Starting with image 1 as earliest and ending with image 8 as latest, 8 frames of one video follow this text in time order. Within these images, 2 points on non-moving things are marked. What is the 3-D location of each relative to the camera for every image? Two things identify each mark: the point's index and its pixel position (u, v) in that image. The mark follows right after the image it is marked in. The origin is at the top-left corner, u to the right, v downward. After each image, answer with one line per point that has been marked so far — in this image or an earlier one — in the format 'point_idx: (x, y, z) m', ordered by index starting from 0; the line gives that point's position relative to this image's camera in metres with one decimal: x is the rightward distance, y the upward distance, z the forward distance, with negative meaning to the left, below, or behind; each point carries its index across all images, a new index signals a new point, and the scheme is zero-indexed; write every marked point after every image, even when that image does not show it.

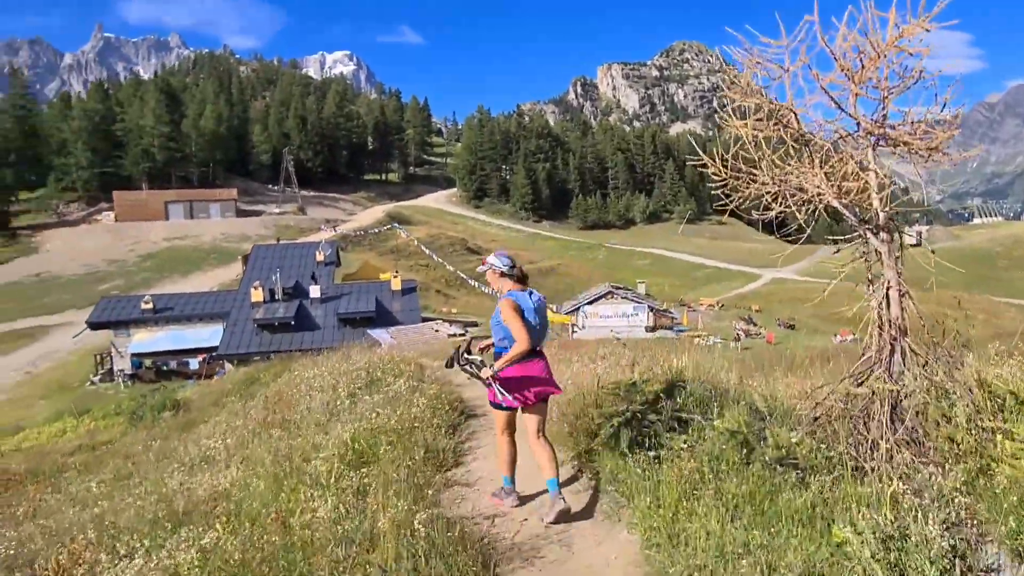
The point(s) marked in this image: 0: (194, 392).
0: (-7.6, -2.5, +17.2) m
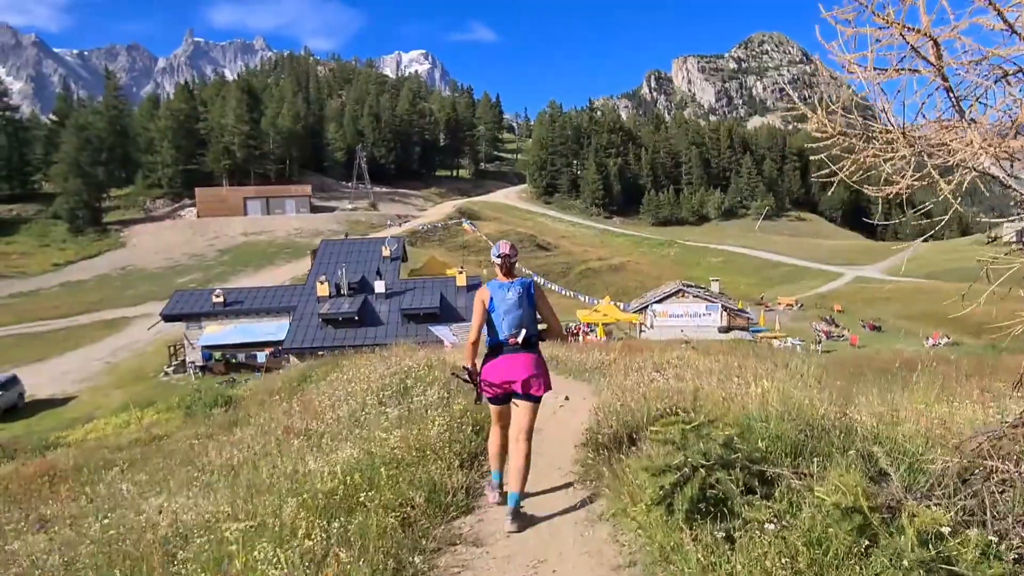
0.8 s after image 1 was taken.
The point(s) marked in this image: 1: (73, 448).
0: (-6.2, -2.4, +17.0) m
1: (-9.6, -3.5, +15.7) m
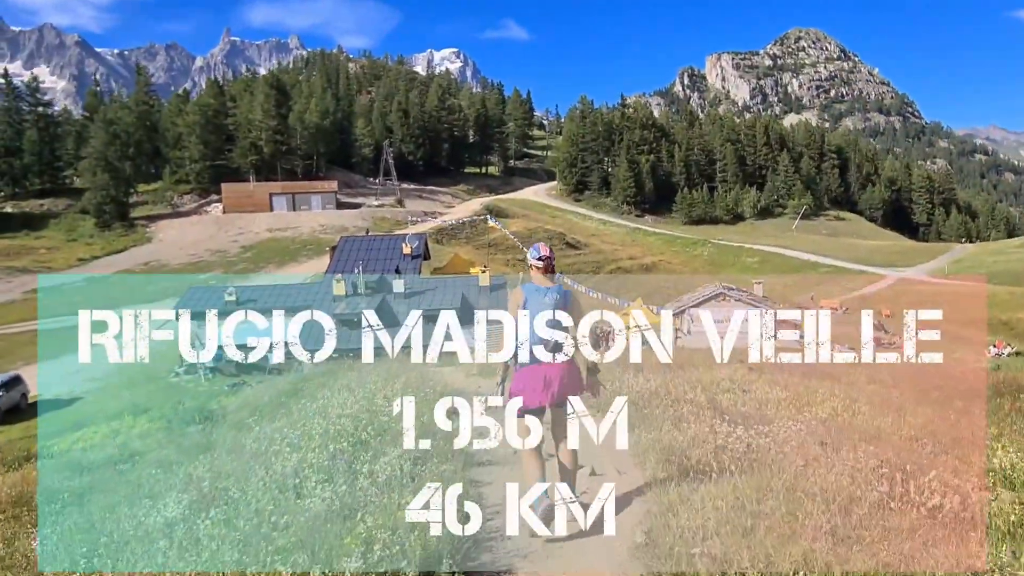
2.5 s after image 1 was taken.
0: (-5.8, -2.4, +15.3) m
1: (-9.2, -3.5, +14.1) m
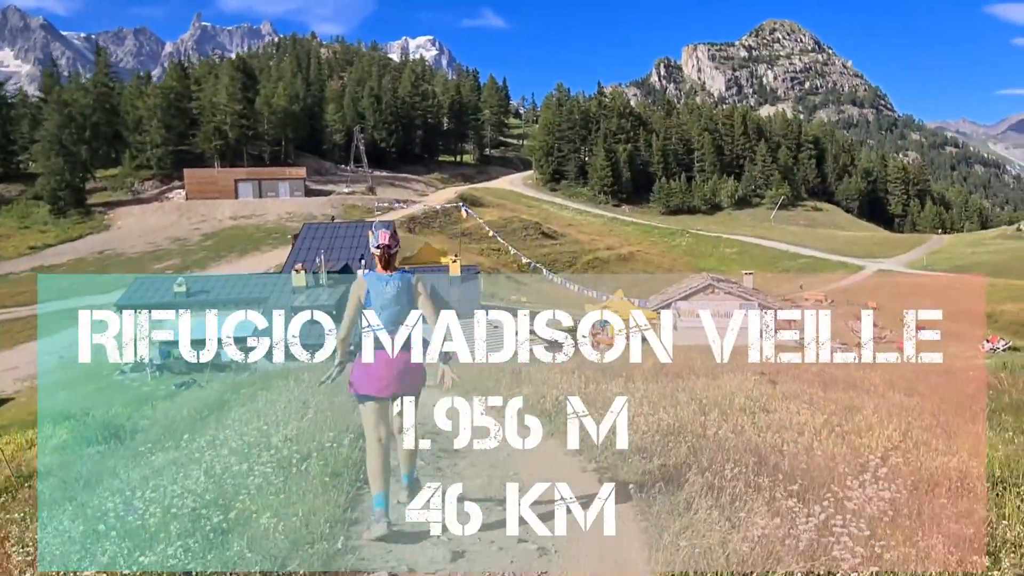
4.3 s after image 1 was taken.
0: (-6.4, -2.2, +13.2) m
1: (-9.7, -3.3, +12.0) m
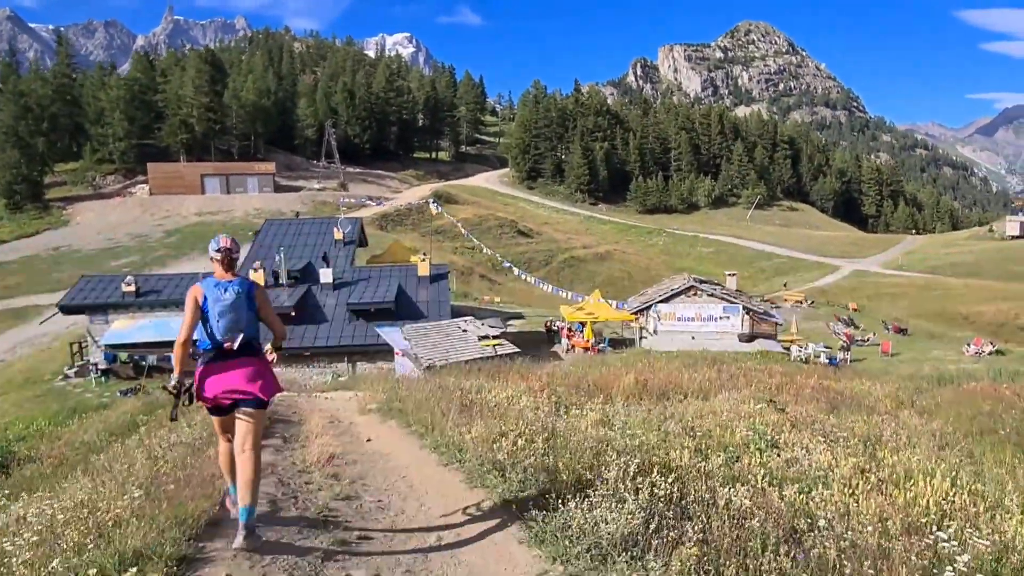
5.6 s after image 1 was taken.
0: (-6.9, -2.2, +11.6) m
1: (-10.3, -3.4, +10.3) m
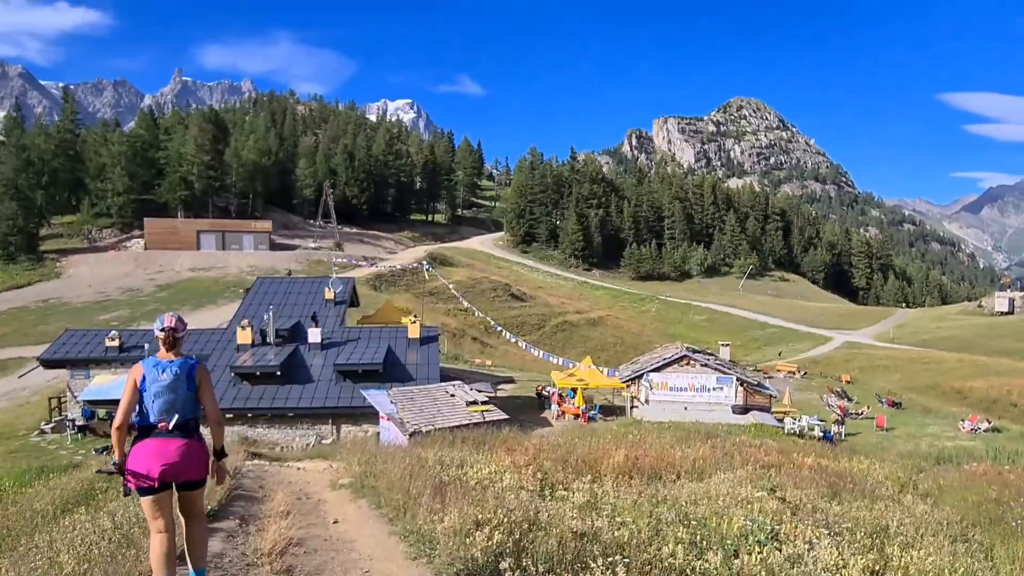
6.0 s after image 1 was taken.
0: (-7.2, -3.1, +11.1) m
1: (-10.5, -4.0, +9.6) m
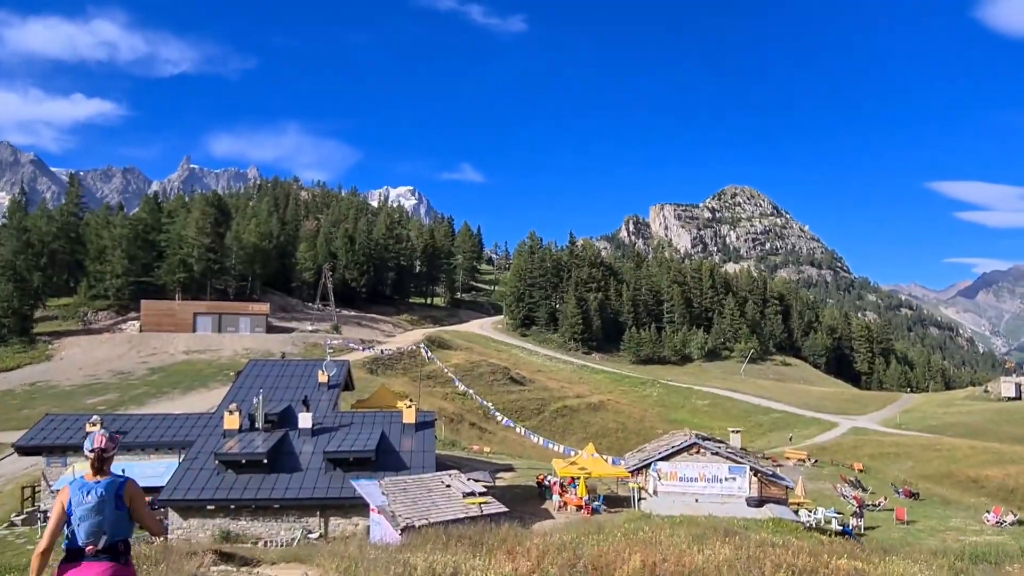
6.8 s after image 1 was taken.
0: (-7.2, -4.2, +10.0) m
1: (-10.5, -5.0, +8.4) m
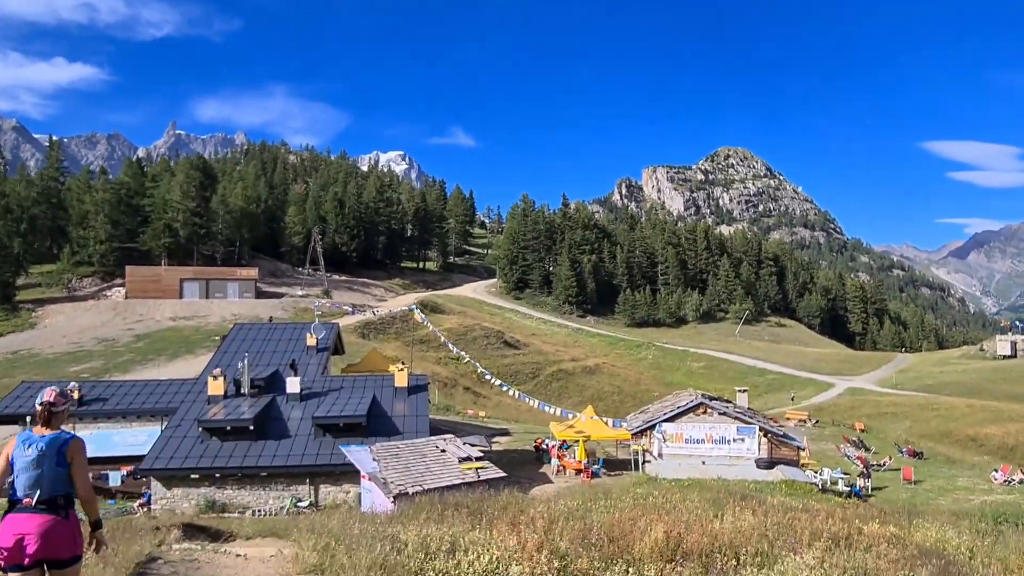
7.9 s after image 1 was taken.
0: (-7.1, -3.6, +9.0) m
1: (-10.5, -4.4, +7.4) m
